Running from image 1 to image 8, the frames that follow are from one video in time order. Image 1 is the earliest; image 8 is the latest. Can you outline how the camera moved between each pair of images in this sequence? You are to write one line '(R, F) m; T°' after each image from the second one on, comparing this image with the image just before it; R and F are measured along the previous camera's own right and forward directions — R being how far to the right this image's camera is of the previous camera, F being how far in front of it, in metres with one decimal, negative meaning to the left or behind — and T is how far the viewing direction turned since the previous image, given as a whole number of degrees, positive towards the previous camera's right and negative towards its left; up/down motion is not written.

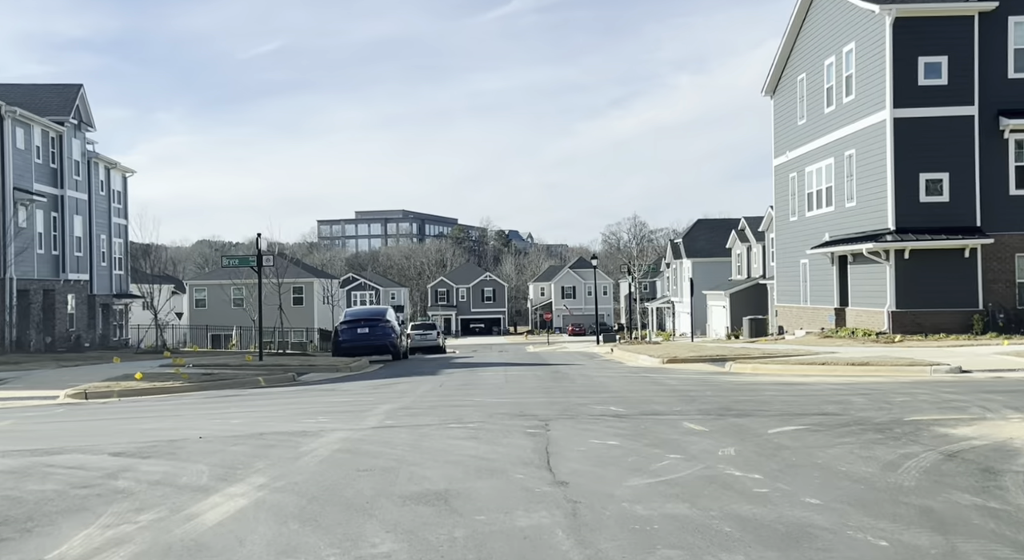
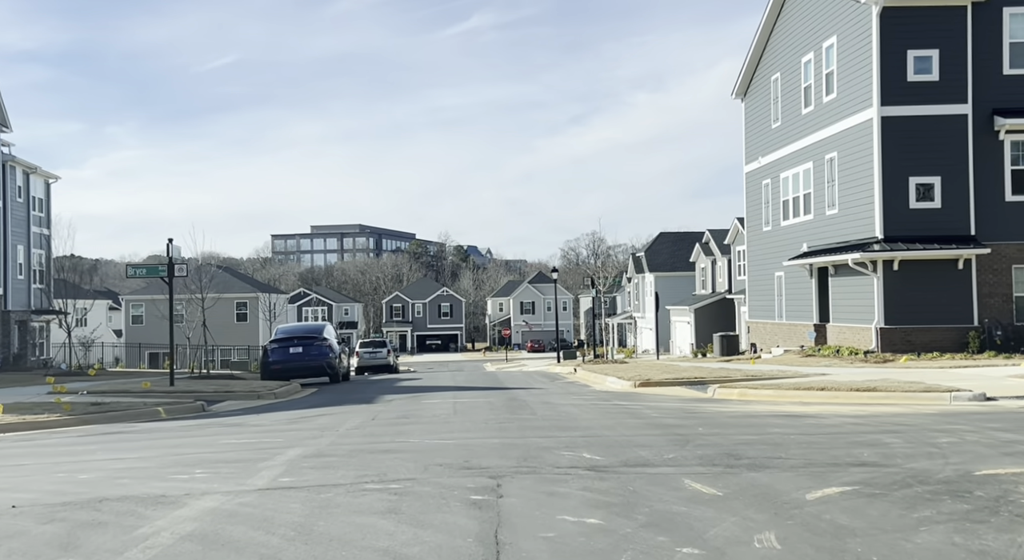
(+0.2, +3.2) m; +2°
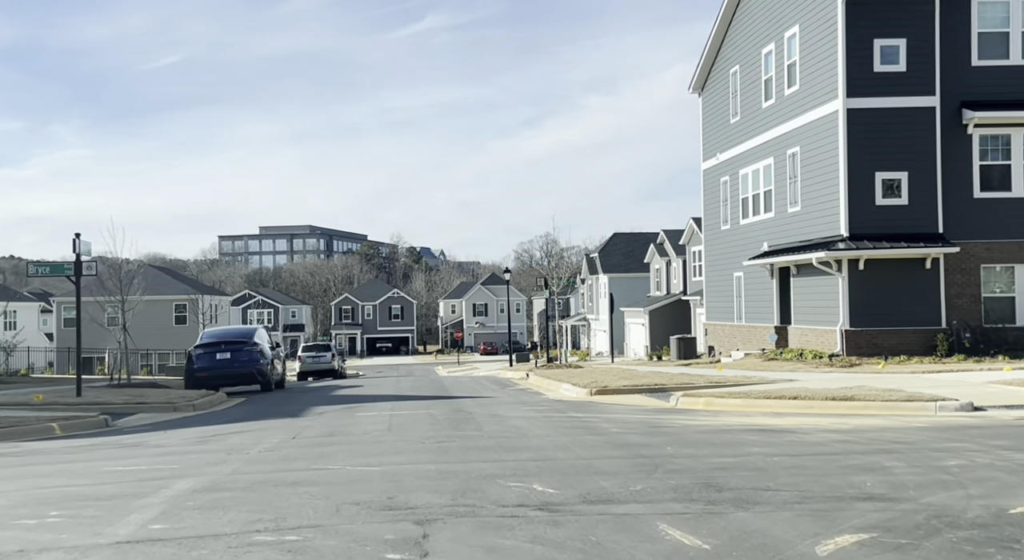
(+0.1, +1.8) m; +2°
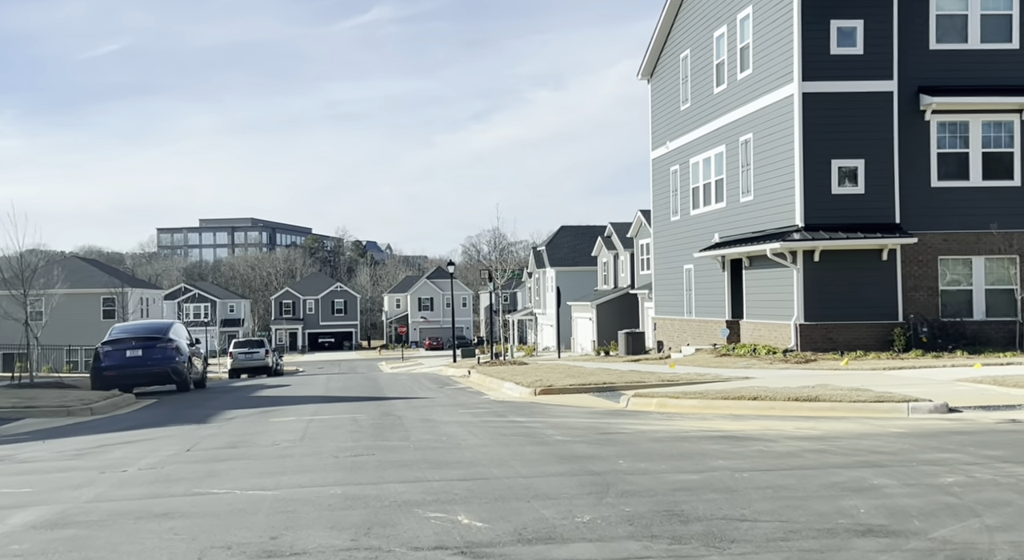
(+0.2, +1.7) m; +3°
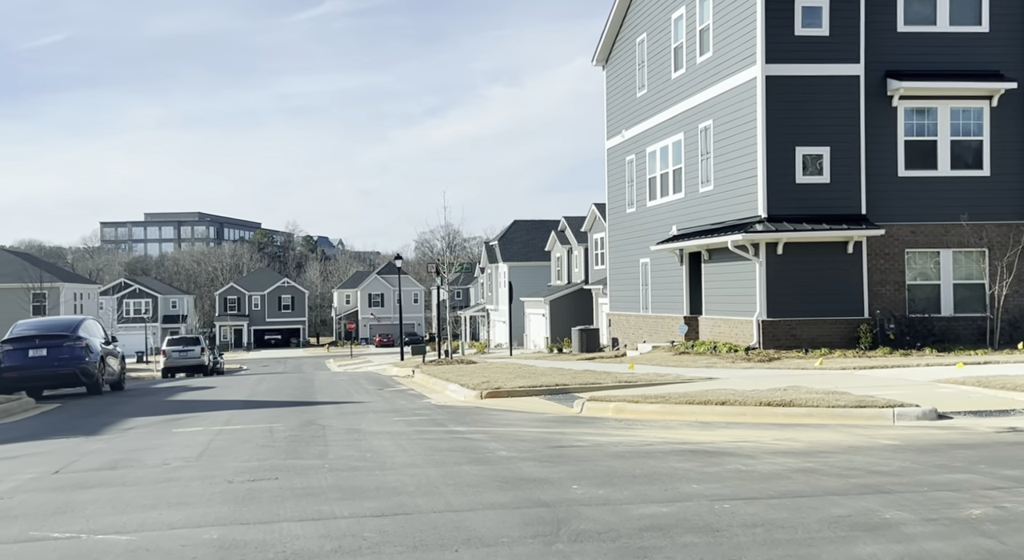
(+0.2, +1.8) m; +2°
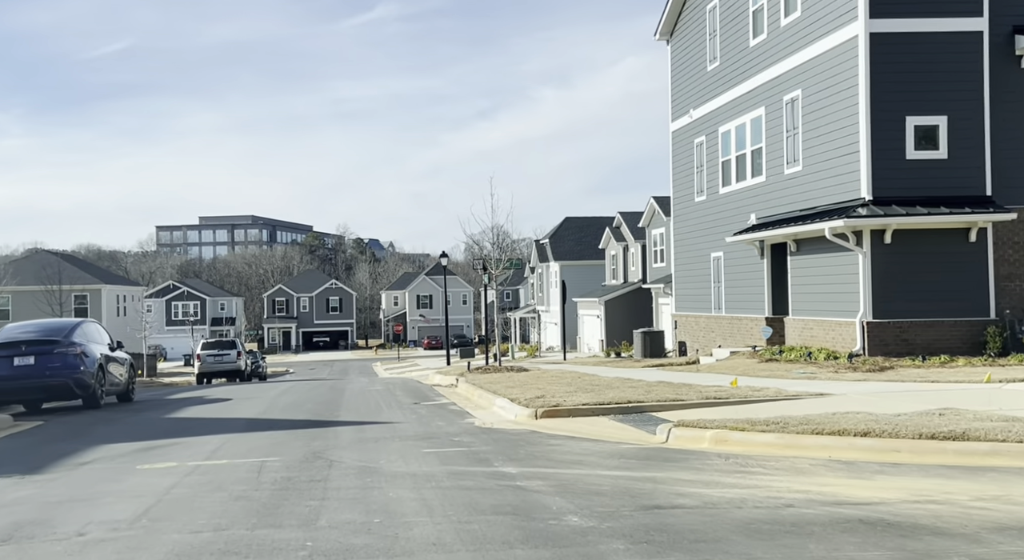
(-0.2, +3.7) m; -3°
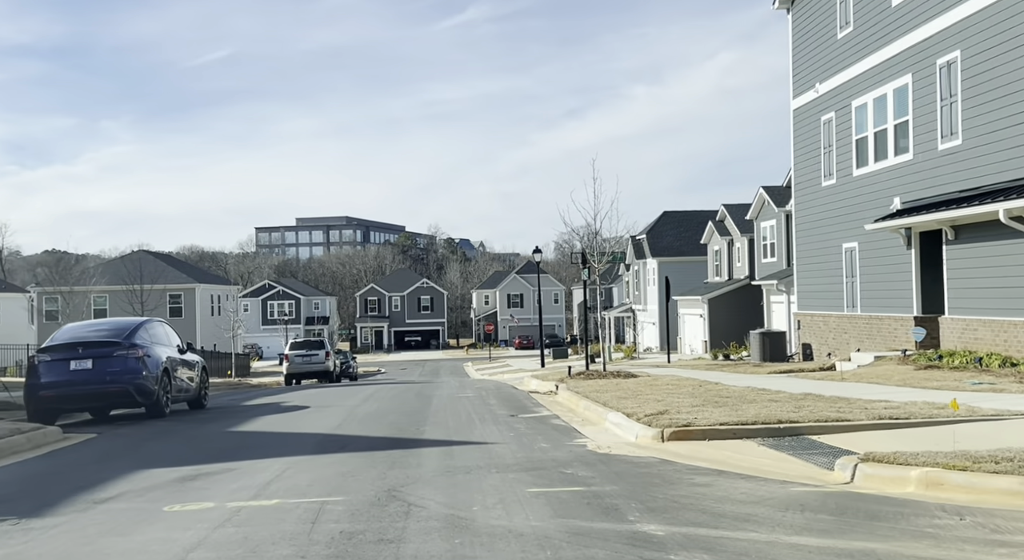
(-0.4, +3.0) m; -5°
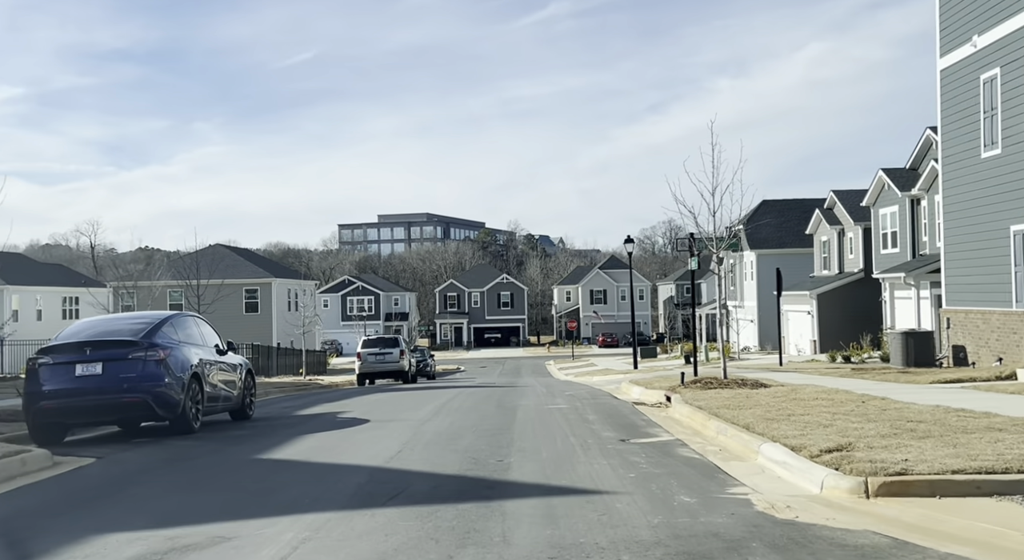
(-0.4, +4.2) m; -4°
